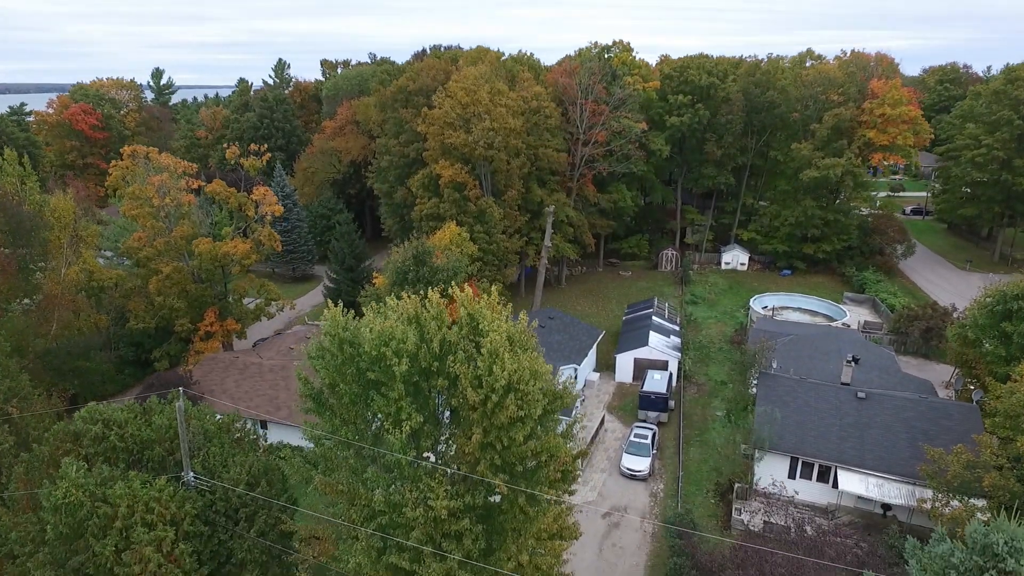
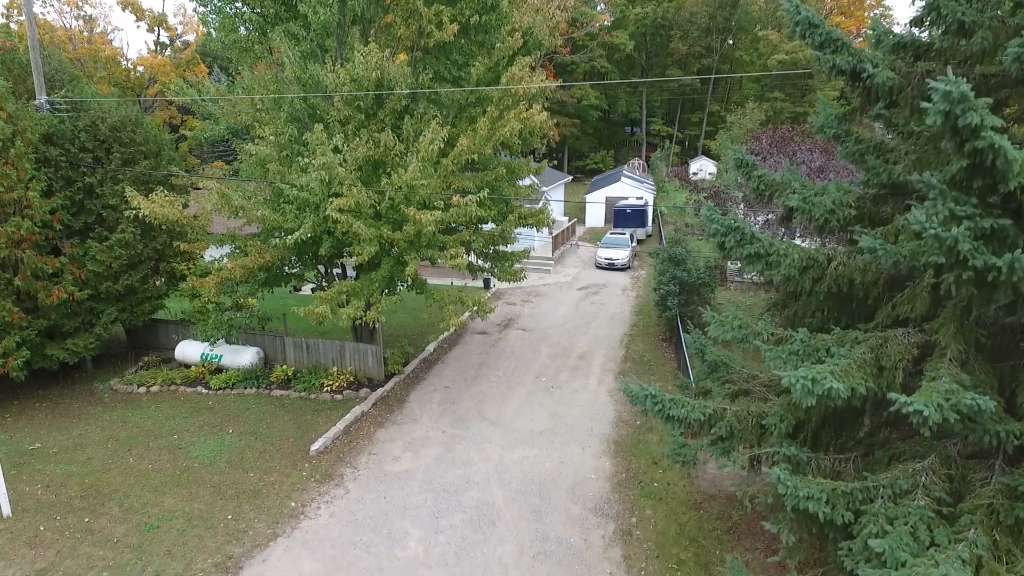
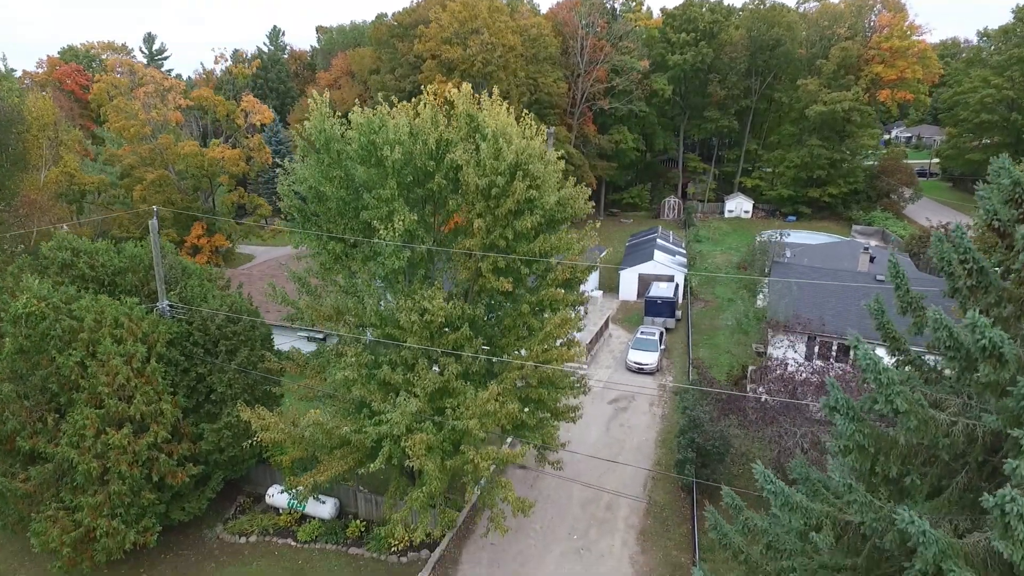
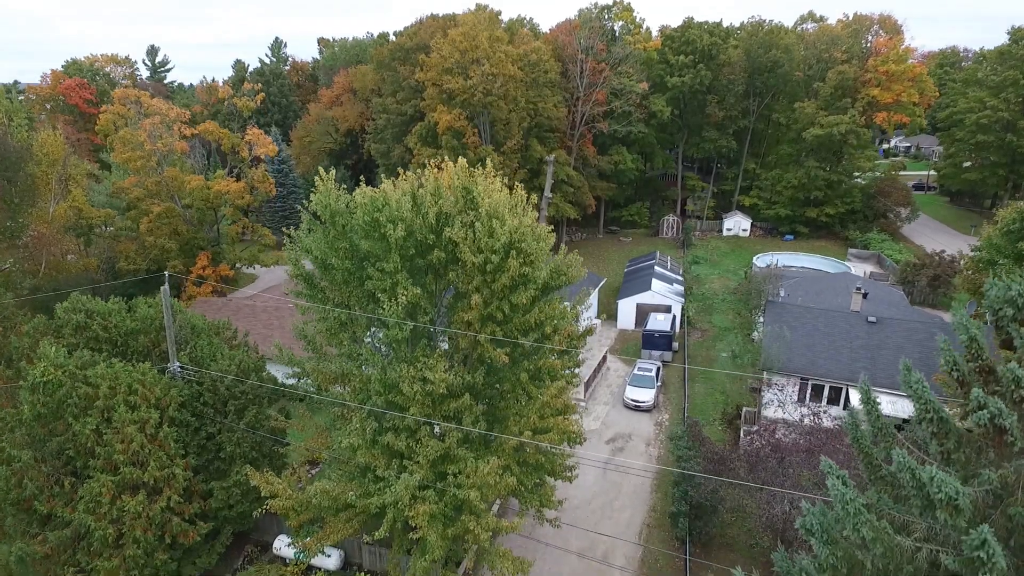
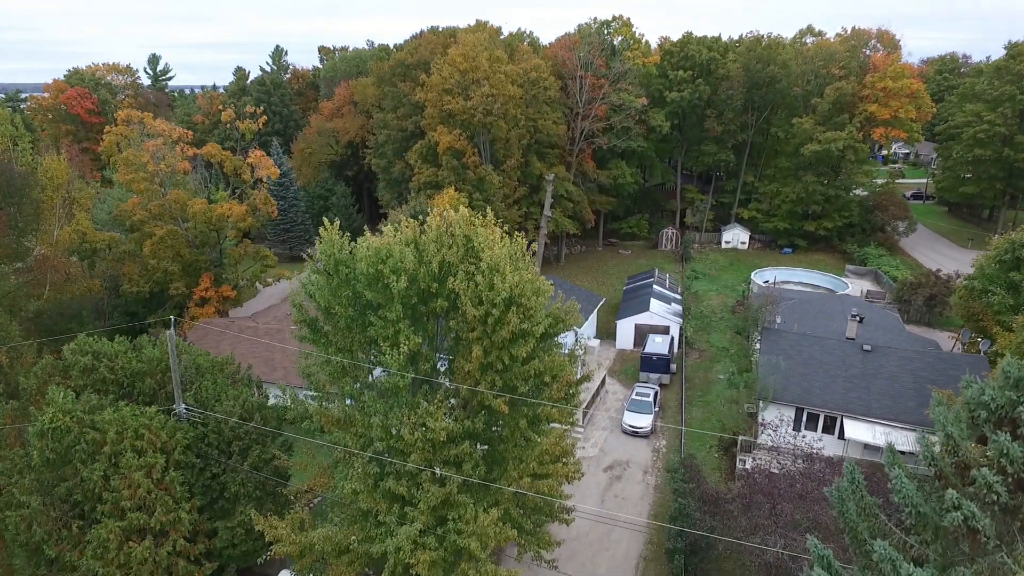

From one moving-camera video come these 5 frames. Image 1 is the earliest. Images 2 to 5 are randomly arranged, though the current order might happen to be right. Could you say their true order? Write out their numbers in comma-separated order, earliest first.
5, 4, 3, 2
